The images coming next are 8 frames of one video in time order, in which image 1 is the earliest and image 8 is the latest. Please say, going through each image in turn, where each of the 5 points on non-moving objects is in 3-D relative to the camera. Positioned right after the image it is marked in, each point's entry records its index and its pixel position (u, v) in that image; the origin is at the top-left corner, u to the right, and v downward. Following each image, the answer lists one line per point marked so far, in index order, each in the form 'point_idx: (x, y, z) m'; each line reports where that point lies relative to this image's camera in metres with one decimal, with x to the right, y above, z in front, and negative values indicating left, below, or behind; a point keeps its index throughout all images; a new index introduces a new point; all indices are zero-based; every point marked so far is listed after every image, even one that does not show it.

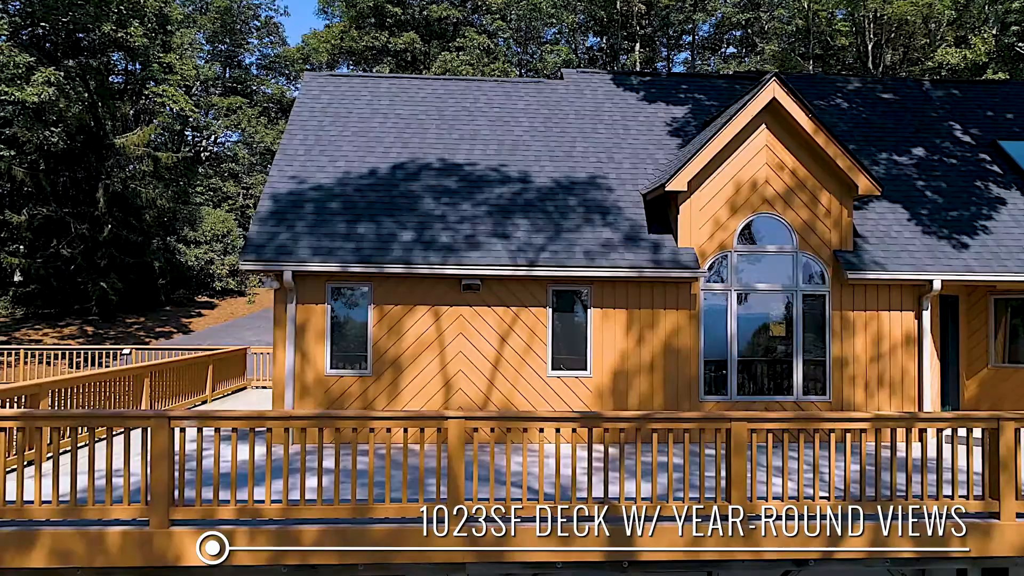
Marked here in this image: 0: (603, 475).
0: (+0.7, -1.4, +8.8) m
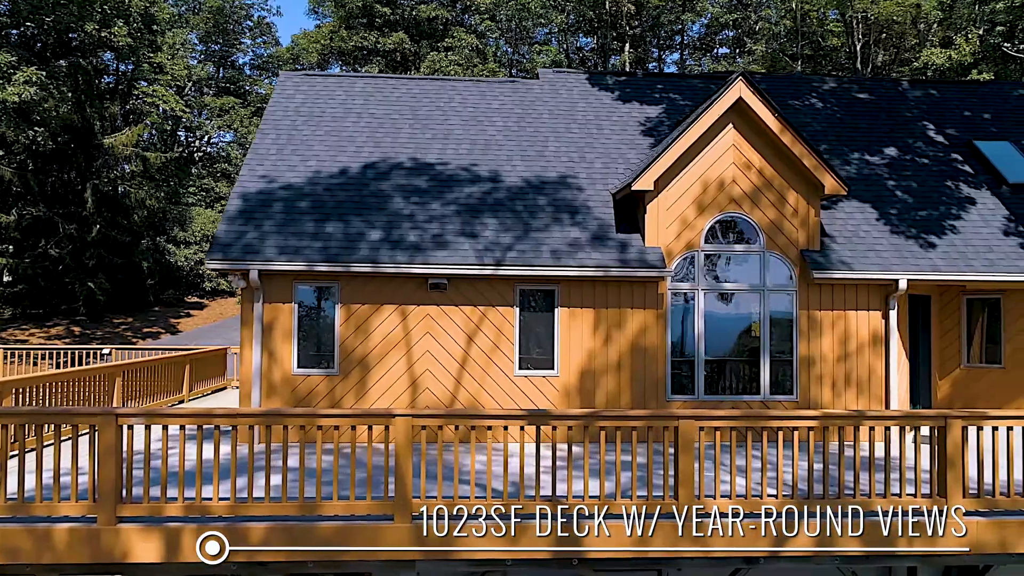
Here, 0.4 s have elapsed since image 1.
0: (+0.4, -1.4, +8.9) m
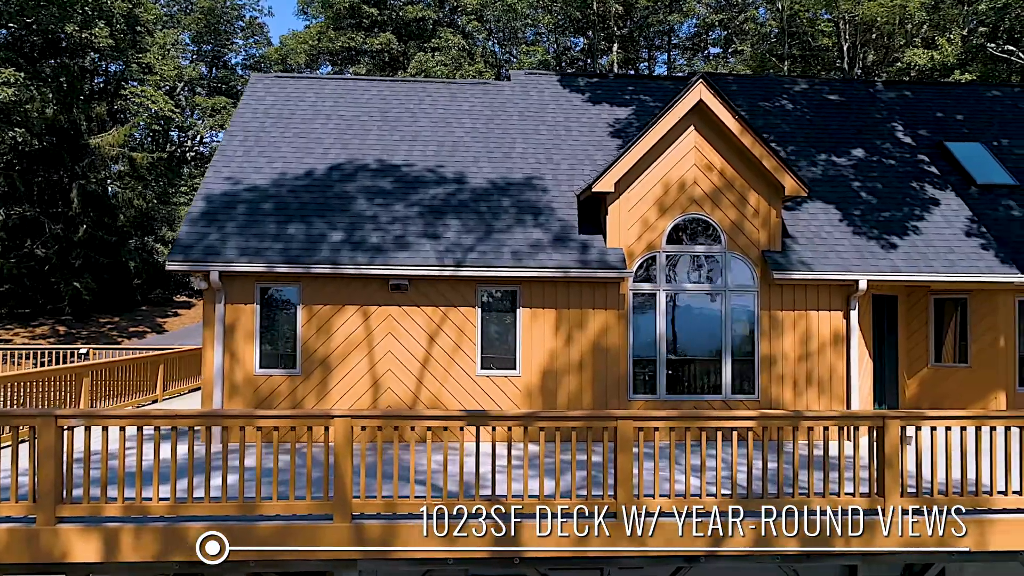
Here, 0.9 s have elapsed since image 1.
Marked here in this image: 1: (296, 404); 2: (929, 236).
0: (0.0, -1.4, +8.9) m
1: (-2.0, -1.1, +11.0) m
2: (+4.3, +0.5, +12.0) m
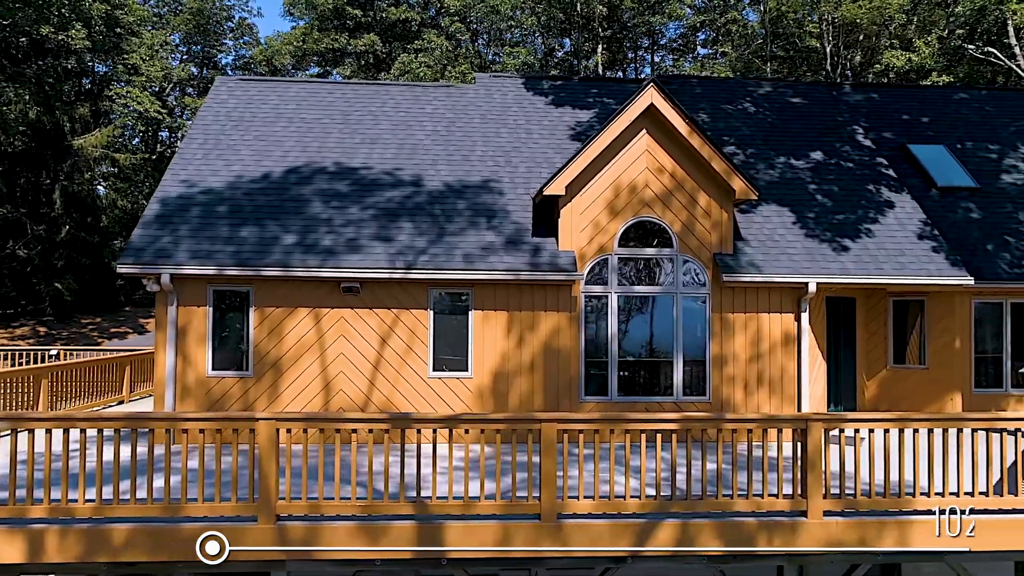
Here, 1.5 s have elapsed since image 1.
0: (-0.4, -1.4, +9.0) m
1: (-2.5, -1.1, +11.1) m
2: (+3.8, +0.5, +12.1) m
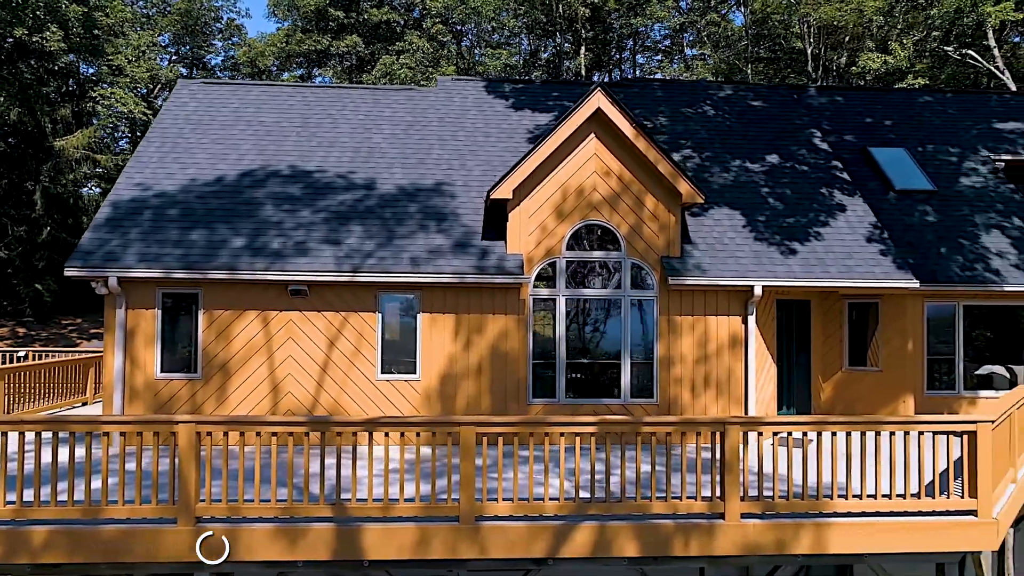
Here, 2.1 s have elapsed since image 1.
0: (-1.0, -1.5, +9.1) m
1: (-3.0, -1.1, +11.2) m
2: (+3.3, +0.5, +12.2) m
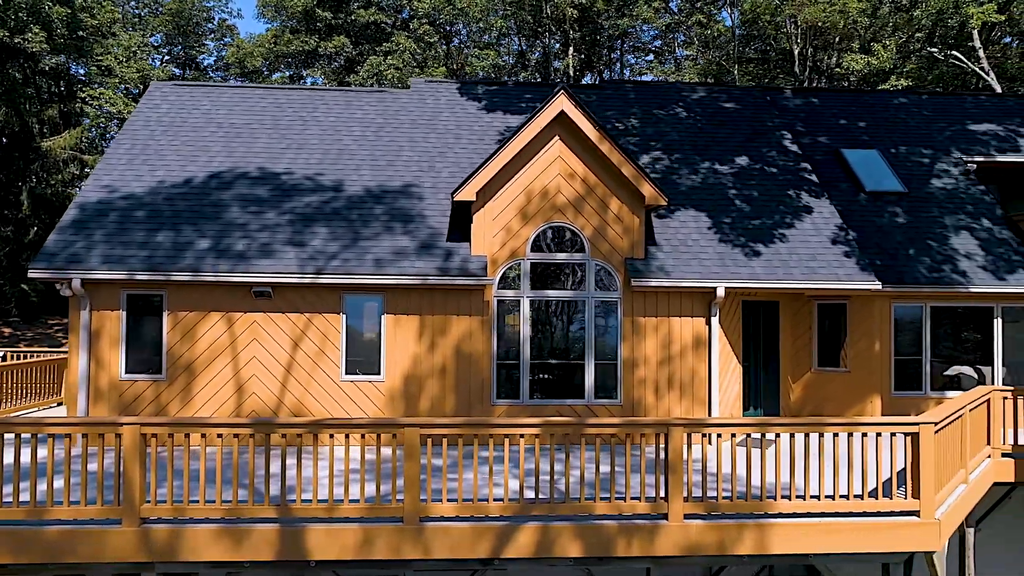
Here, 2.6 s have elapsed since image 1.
0: (-1.3, -1.5, +9.1) m
1: (-3.4, -1.2, +11.2) m
2: (+3.0, +0.5, +12.2) m
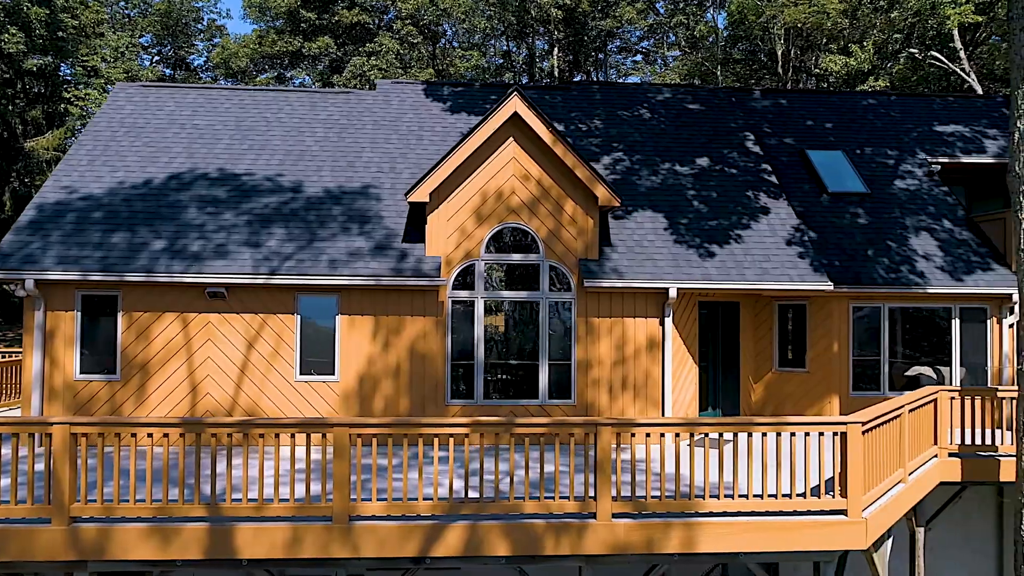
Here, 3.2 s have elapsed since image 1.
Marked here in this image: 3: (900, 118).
0: (-1.8, -1.5, +9.2) m
1: (-3.8, -1.2, +11.3) m
2: (+2.5, +0.5, +12.3) m
3: (+5.8, +2.5, +17.4) m
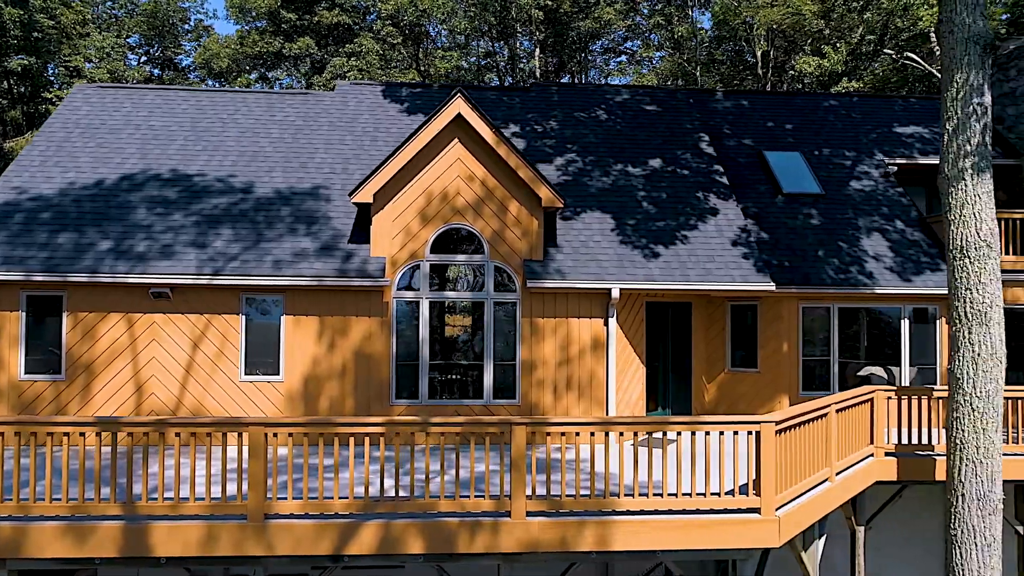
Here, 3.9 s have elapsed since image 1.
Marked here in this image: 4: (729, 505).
0: (-2.3, -1.5, +9.3) m
1: (-4.4, -1.2, +11.3) m
2: (+1.9, +0.5, +12.4) m
3: (+5.2, +2.5, +17.5) m
4: (+1.4, -1.4, +7.7) m
